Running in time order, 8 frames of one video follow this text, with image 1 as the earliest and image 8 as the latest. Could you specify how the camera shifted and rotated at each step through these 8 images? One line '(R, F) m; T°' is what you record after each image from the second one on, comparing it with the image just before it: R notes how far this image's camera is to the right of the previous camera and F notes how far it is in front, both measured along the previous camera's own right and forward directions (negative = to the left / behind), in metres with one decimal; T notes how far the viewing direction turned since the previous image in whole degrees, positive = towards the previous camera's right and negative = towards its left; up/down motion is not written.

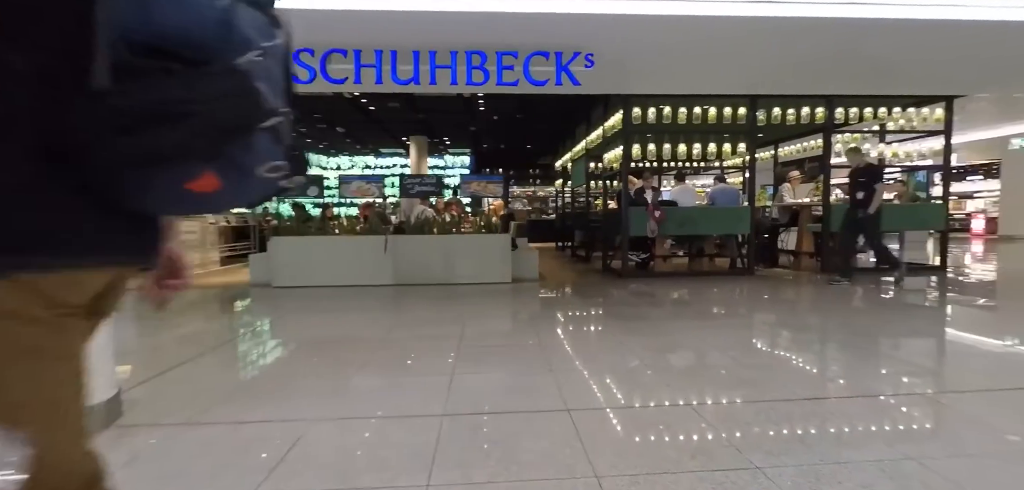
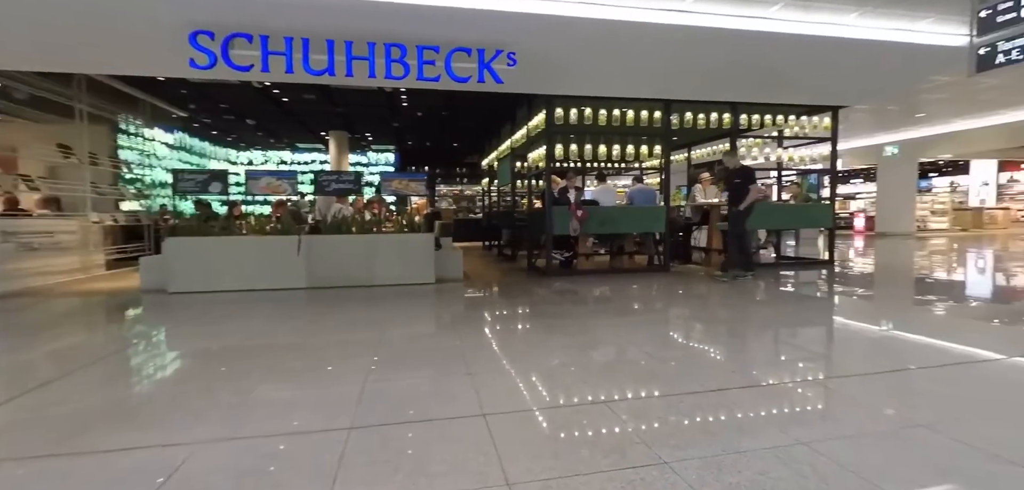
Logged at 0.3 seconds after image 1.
(+0.1, +0.1) m; +8°
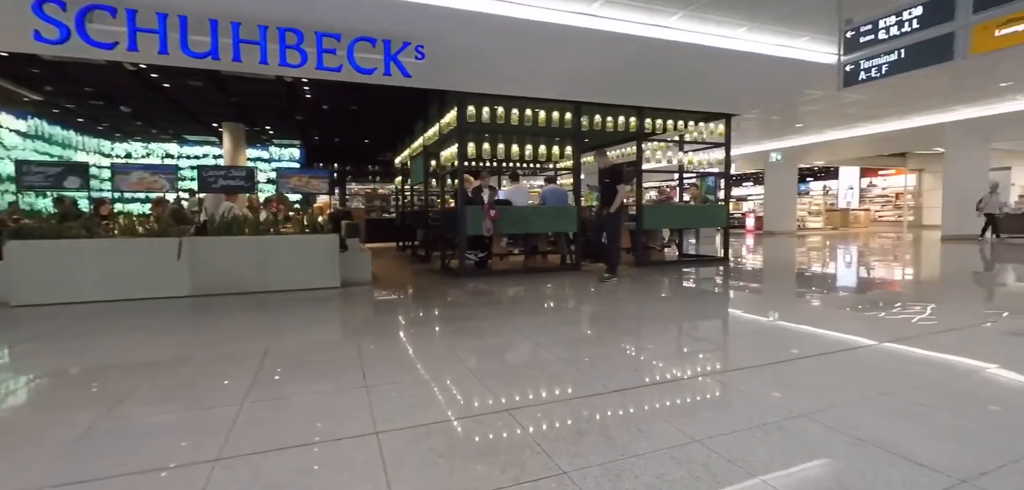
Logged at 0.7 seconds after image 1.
(+0.1, +0.1) m; +9°
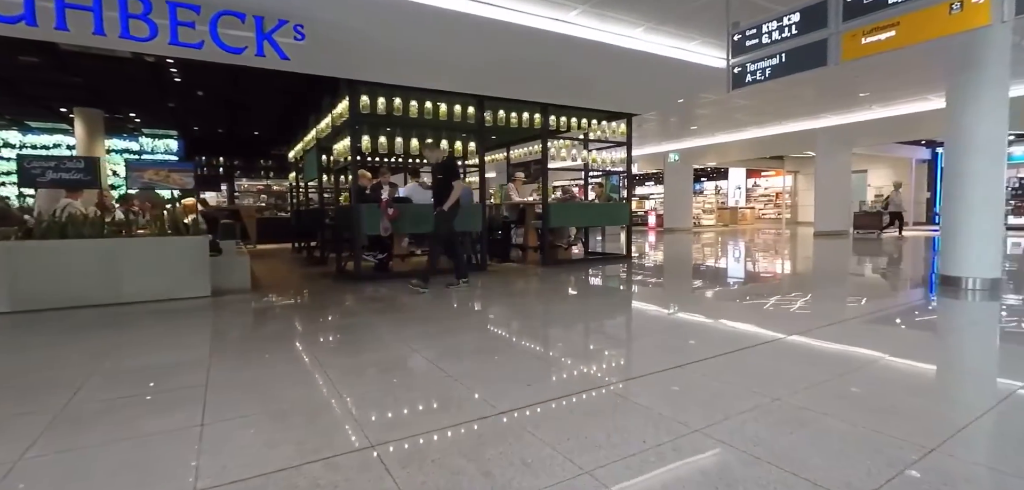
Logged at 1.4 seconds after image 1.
(+0.2, +0.3) m; +10°
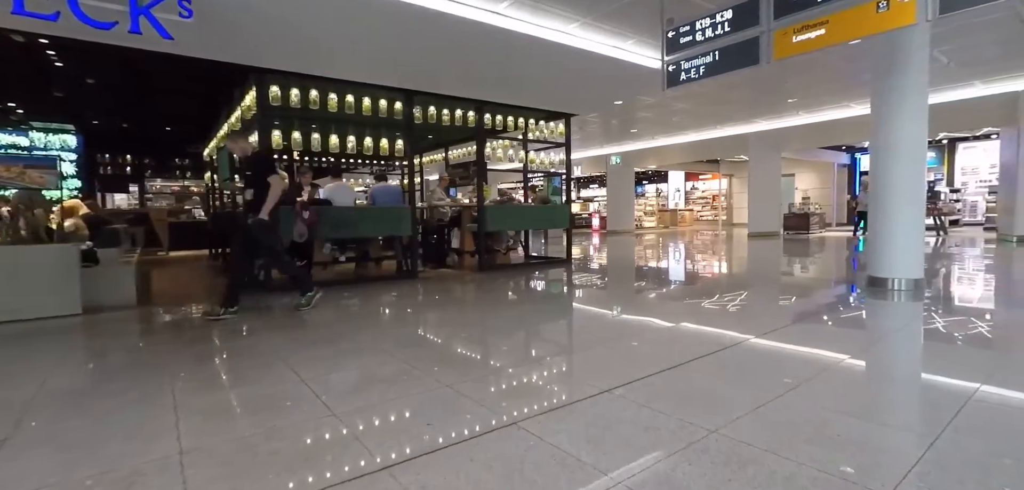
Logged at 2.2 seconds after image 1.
(+0.2, +0.4) m; +6°
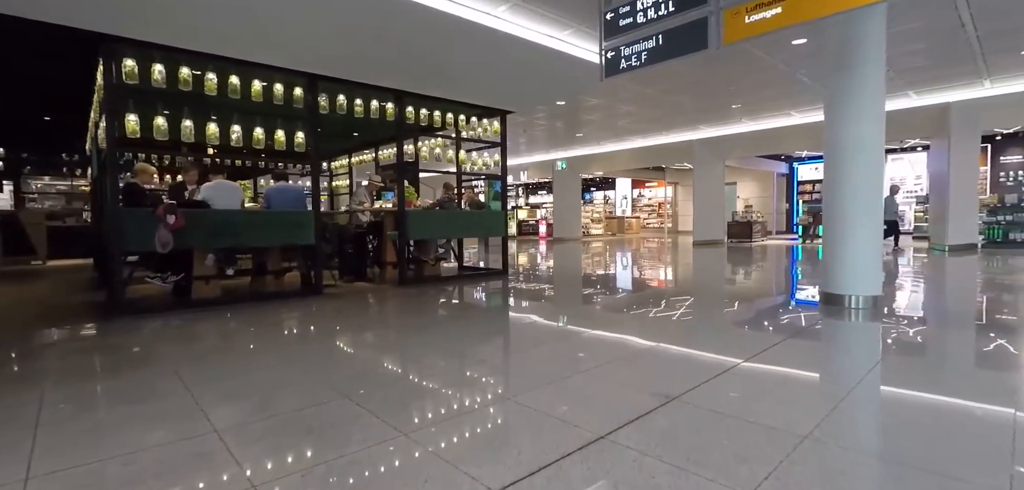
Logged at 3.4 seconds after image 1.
(+0.3, +0.7) m; +6°
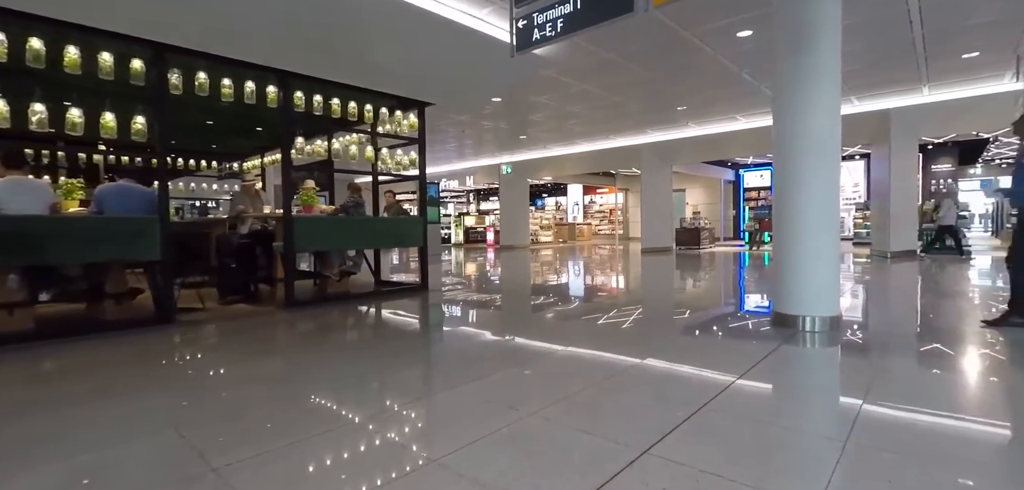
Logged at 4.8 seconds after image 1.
(+0.5, +0.9) m; +5°
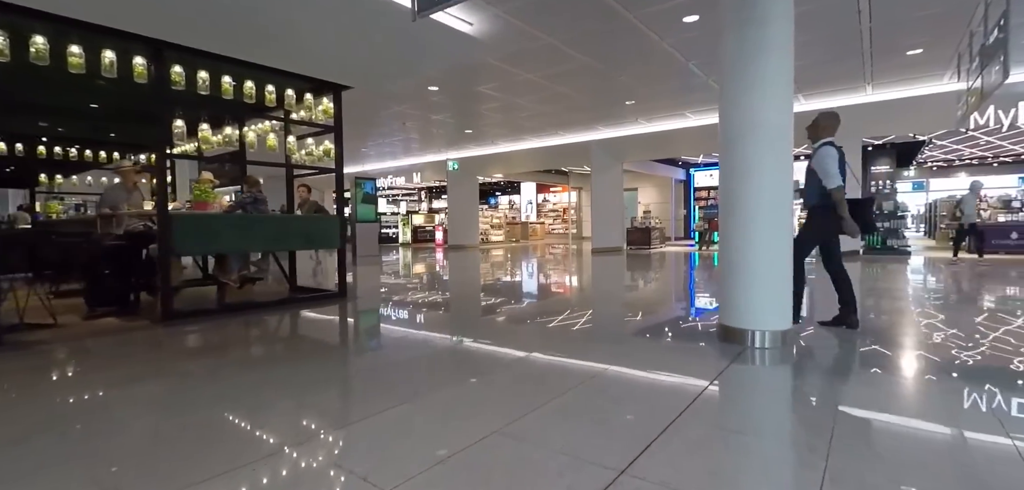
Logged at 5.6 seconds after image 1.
(+0.3, +0.6) m; +5°
